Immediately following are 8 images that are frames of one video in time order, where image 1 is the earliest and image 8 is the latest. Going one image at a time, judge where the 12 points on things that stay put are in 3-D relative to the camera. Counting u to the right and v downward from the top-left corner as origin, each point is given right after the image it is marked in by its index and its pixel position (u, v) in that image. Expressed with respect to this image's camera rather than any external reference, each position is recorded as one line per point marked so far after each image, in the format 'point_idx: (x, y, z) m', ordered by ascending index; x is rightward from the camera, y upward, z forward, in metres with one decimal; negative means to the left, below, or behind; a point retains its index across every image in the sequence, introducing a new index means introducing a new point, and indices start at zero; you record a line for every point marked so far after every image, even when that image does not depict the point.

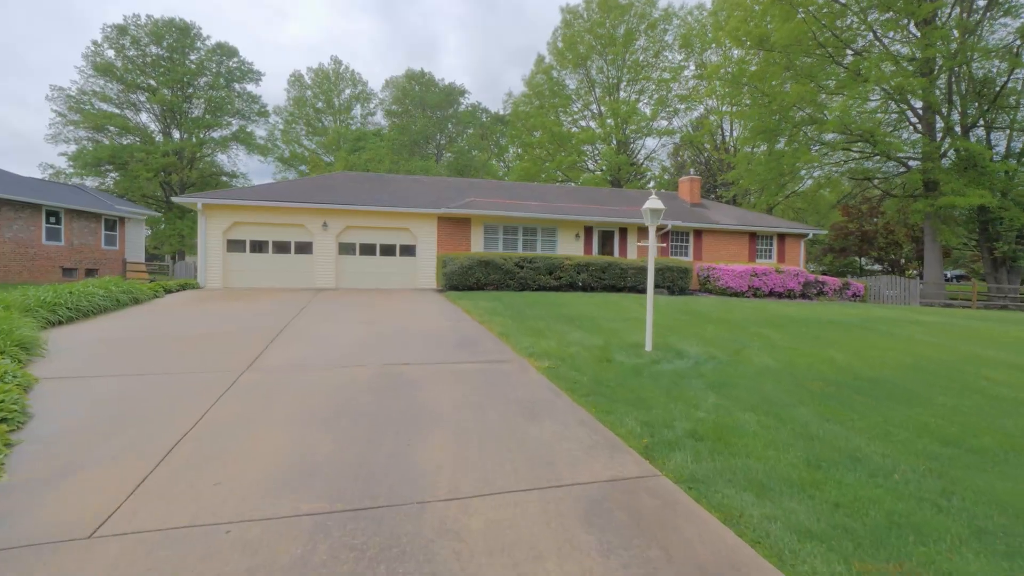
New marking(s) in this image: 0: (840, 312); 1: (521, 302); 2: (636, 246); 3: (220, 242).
0: (+7.8, -0.6, +11.7) m
1: (+0.2, -0.3, +10.8) m
2: (+4.6, +1.6, +18.3) m
3: (-9.0, +1.4, +14.9) m
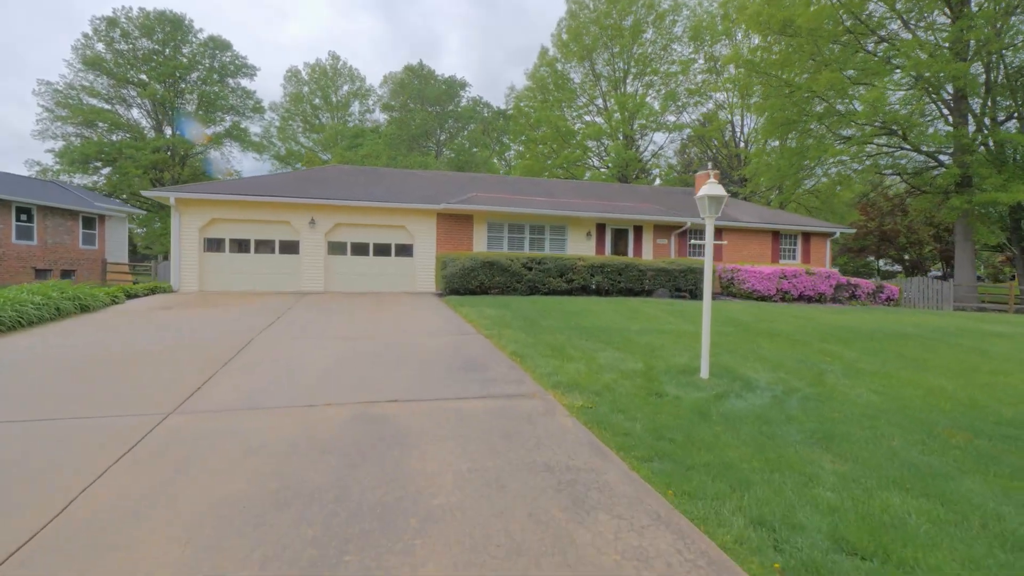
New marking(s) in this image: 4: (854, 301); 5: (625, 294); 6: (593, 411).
0: (+8.0, -0.7, +10.3) m
1: (+0.4, -0.4, +9.4) m
2: (+4.8, +1.5, +16.9) m
3: (-8.8, +1.3, +13.6) m
4: (+11.1, -0.4, +15.9) m
5: (+3.2, -0.2, +13.6) m
6: (+0.7, -1.0, +3.9) m
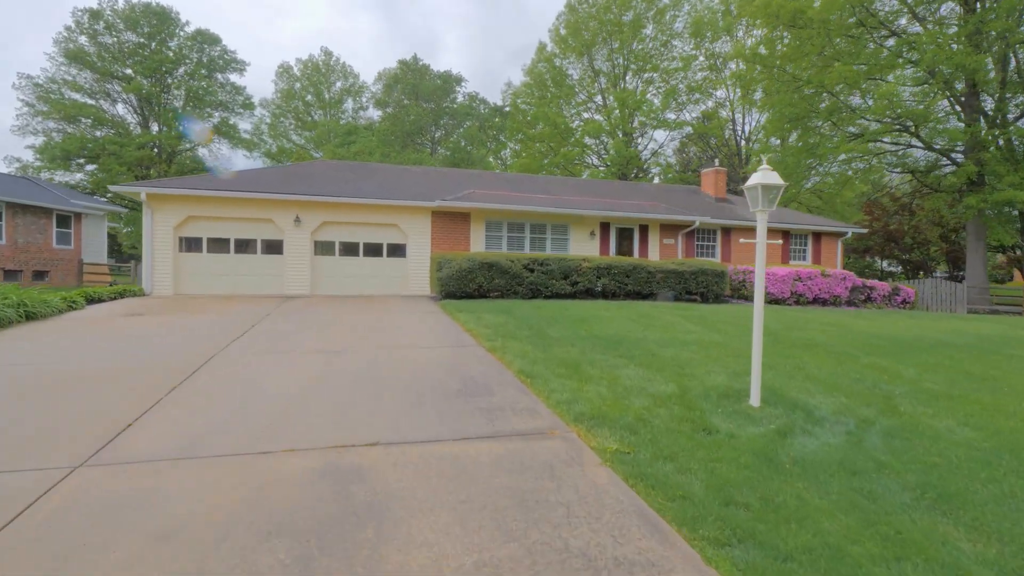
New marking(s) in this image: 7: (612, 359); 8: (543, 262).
0: (+8.0, -0.8, +9.5) m
1: (+0.4, -0.5, +8.6) m
2: (+4.8, +1.4, +16.0) m
3: (-8.8, +1.2, +12.6) m
4: (+11.1, -0.5, +15.1) m
5: (+3.1, -0.2, +12.8) m
6: (+0.7, -1.1, +3.1) m
7: (+1.1, -0.8, +5.6) m
8: (+0.8, +0.6, +12.0) m
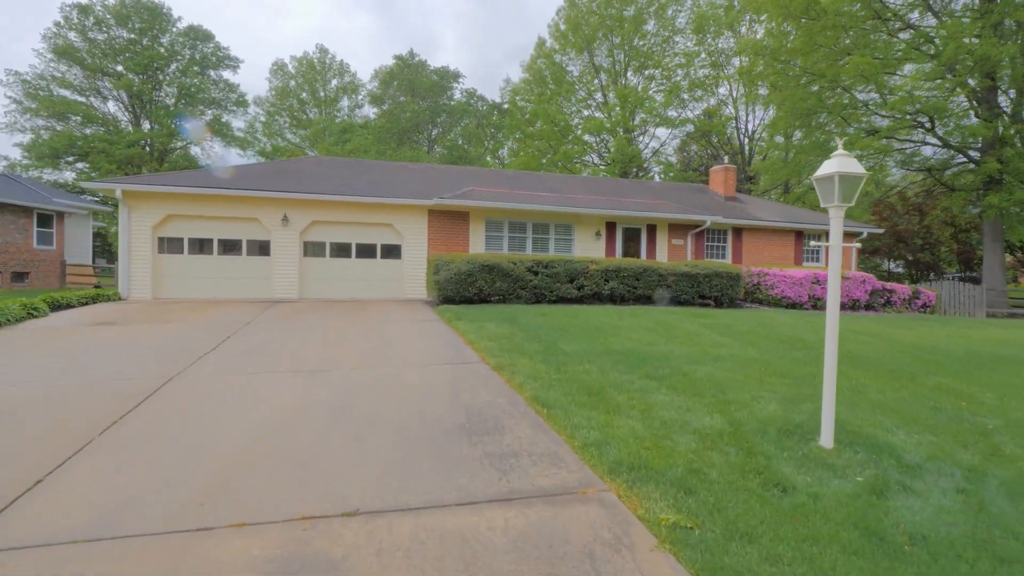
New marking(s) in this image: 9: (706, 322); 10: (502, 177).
0: (+8.1, -0.9, +8.8) m
1: (+0.5, -0.6, +7.8) m
2: (+4.8, +1.3, +15.3) m
3: (-8.8, +1.1, +11.8) m
4: (+11.1, -0.6, +14.4) m
5: (+3.2, -0.3, +12.0) m
6: (+0.9, -1.2, +2.3) m
7: (+1.2, -0.9, +4.8) m
8: (+0.8, +0.5, +11.3) m
9: (+3.4, -0.6, +8.5) m
10: (-0.3, +3.7, +16.3) m
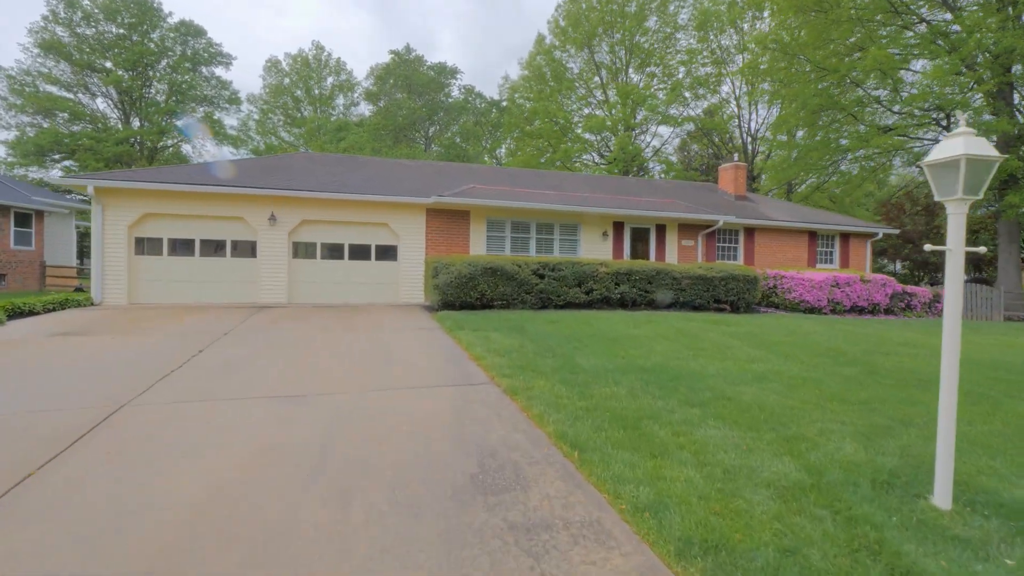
0: (+8.2, -0.9, +8.1) m
1: (+0.6, -0.7, +7.0) m
2: (+4.9, +1.2, +14.6) m
3: (-8.7, +1.0, +10.9) m
4: (+11.2, -0.7, +13.7) m
5: (+3.3, -0.4, +11.3) m
6: (+1.0, -1.2, +1.5) m
7: (+1.4, -1.0, +4.1) m
8: (+0.9, +0.5, +10.5) m
9: (+3.5, -0.7, +7.8) m
10: (-0.3, +3.6, +15.6) m
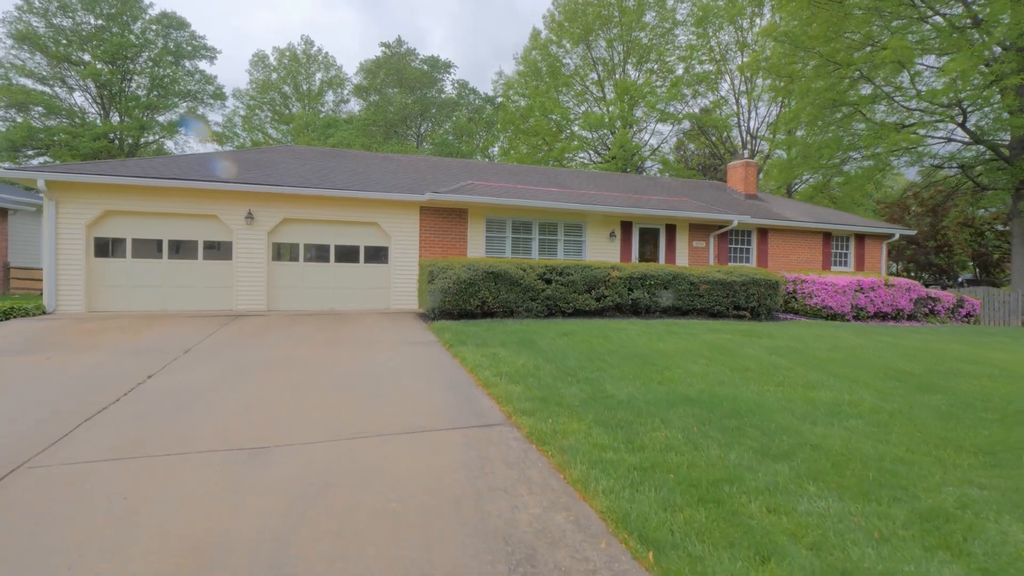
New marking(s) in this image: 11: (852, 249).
0: (+8.3, -1.1, +7.2) m
1: (+0.7, -0.8, +6.1) m
2: (+4.9, +1.1, +13.7) m
3: (-8.6, +0.9, +9.8) m
4: (+11.2, -0.8, +13.0) m
5: (+3.3, -0.5, +10.4) m
6: (+1.3, -1.4, +0.6) m
7: (+1.6, -1.1, +3.1) m
8: (+1.0, +0.3, +9.6) m
9: (+3.6, -0.8, +6.9) m
10: (-0.3, +3.5, +14.6) m
11: (+10.9, +1.2, +15.6) m
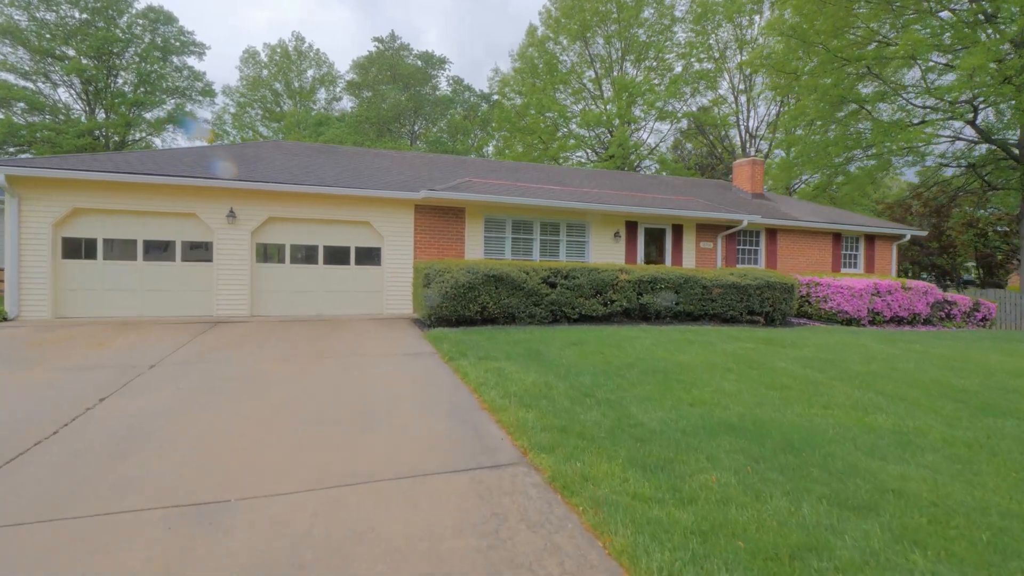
0: (+8.4, -1.1, +6.7) m
1: (+0.8, -0.9, +5.4) m
2: (+4.9, +1.0, +13.1) m
3: (-8.6, +0.8, +9.1) m
4: (+11.2, -0.9, +12.5) m
5: (+3.4, -0.6, +9.8) m
6: (+1.4, -1.4, 0.0) m
7: (+1.7, -1.2, +2.5) m
8: (+1.0, +0.3, +8.9) m
9: (+3.7, -0.9, +6.3) m
10: (-0.4, +3.4, +14.0) m
11: (+10.8, +1.2, +15.1) m
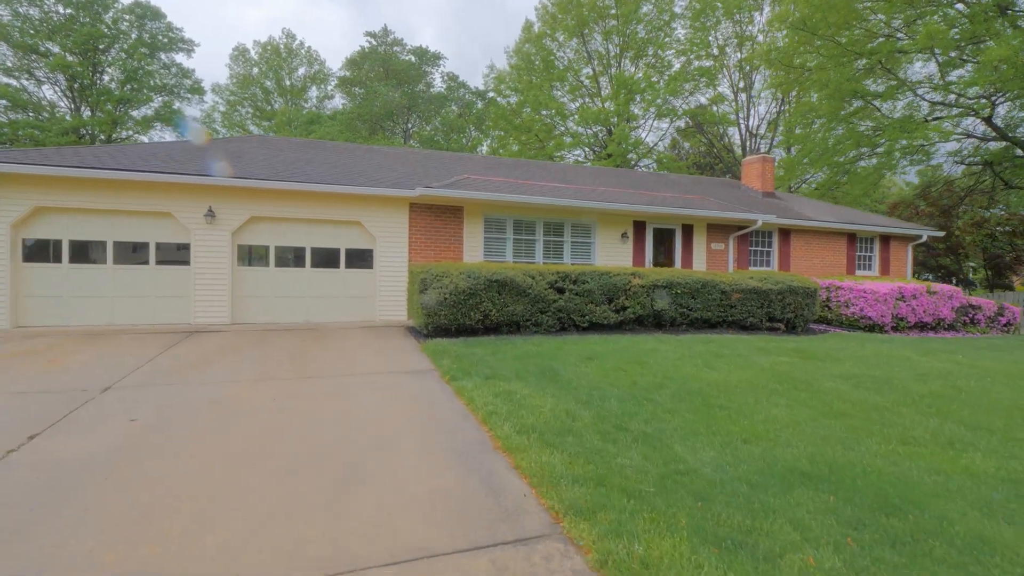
0: (+8.5, -1.2, +6.1) m
1: (+0.9, -1.0, +4.7) m
2: (+4.9, +0.9, +12.4) m
3: (-8.5, +0.7, +8.2) m
4: (+11.2, -1.0, +11.9) m
5: (+3.4, -0.7, +9.1) m
6: (+1.6, -1.5, -0.8) m
7: (+1.8, -1.3, +1.8) m
8: (+1.1, +0.2, +8.2) m
9: (+3.8, -1.0, +5.6) m
10: (-0.3, +3.3, +13.2) m
11: (+10.8, +1.1, +14.5) m
